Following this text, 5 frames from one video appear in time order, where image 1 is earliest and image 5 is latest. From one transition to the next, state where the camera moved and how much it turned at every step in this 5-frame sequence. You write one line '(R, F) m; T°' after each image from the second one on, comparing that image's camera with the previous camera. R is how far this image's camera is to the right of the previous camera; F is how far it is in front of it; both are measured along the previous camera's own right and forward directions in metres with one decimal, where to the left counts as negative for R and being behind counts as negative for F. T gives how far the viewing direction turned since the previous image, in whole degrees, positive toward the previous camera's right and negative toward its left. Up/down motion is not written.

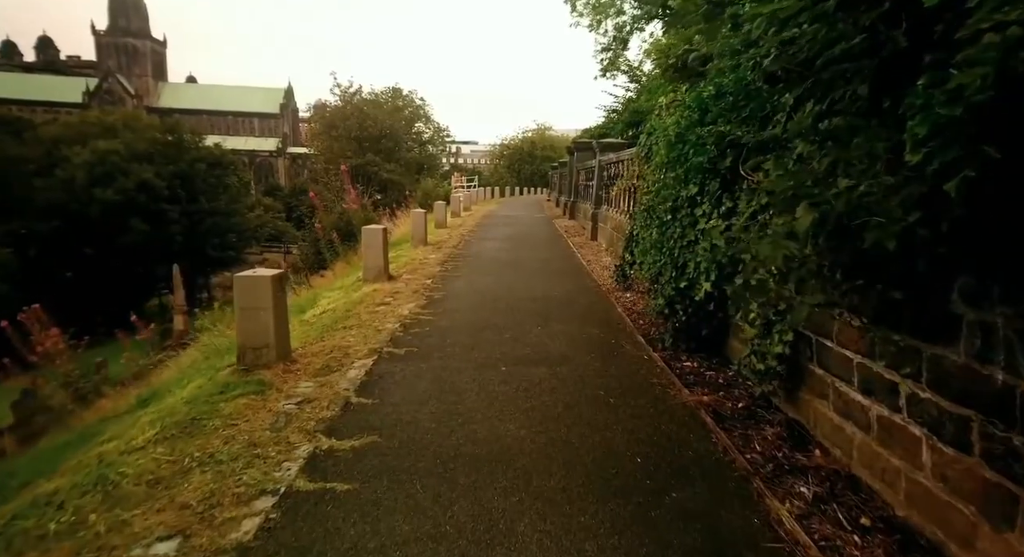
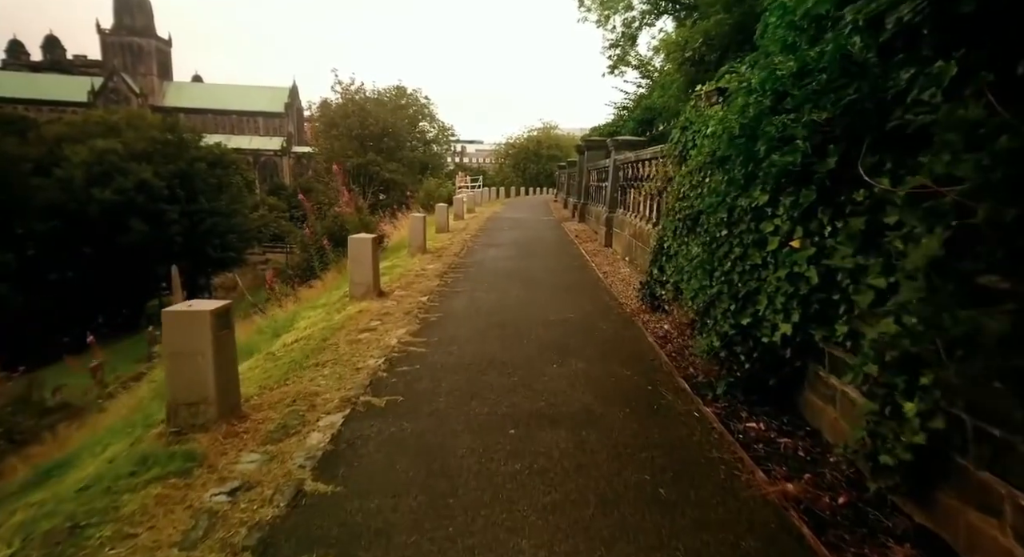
(0.0, +1.0) m; -1°
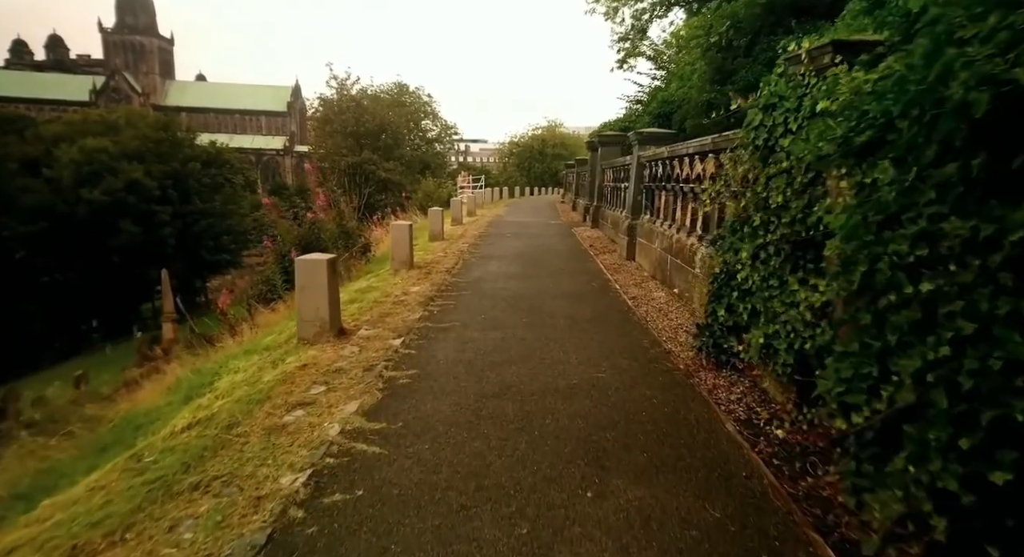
(0.0, +1.8) m; 0°
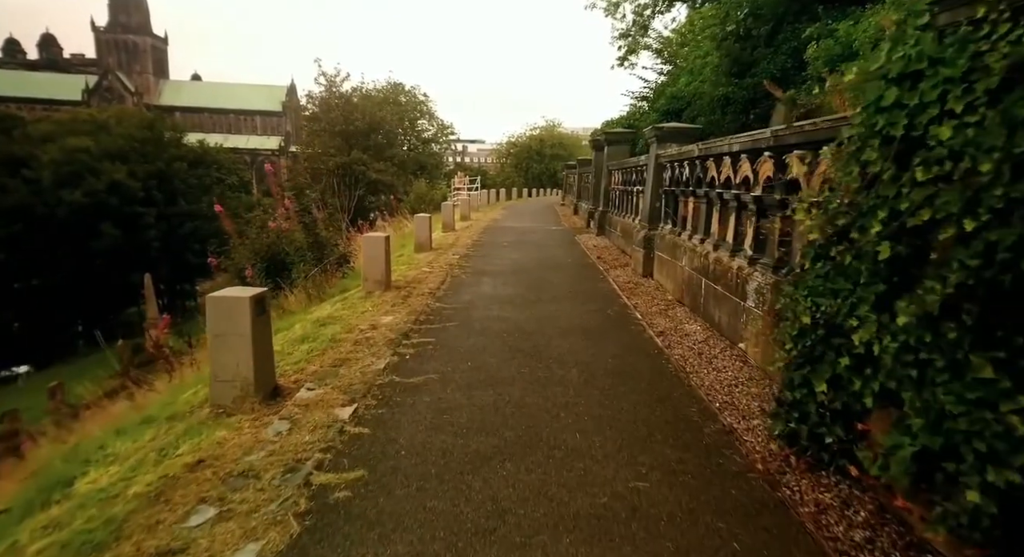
(0.0, +1.4) m; 0°
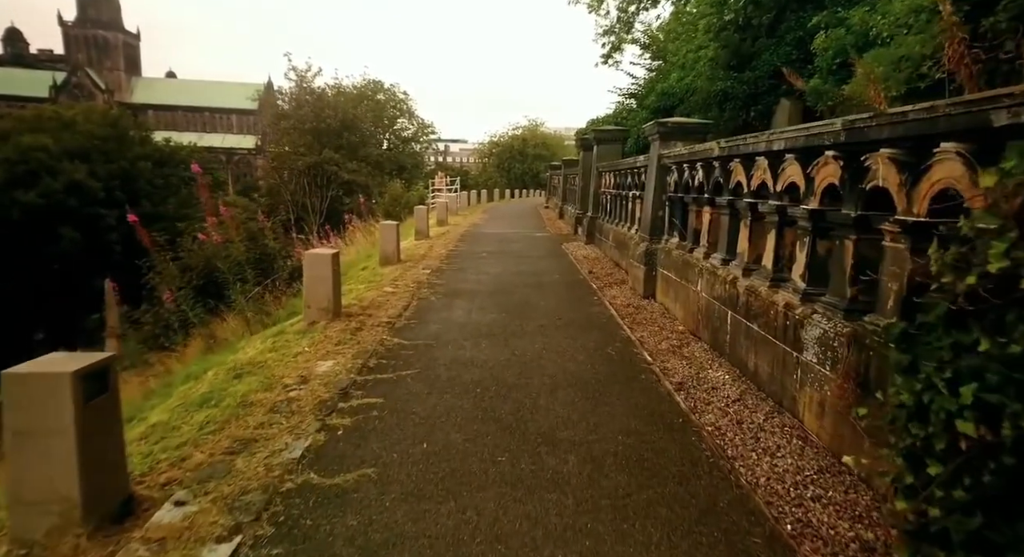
(+0.1, +1.3) m; +2°
